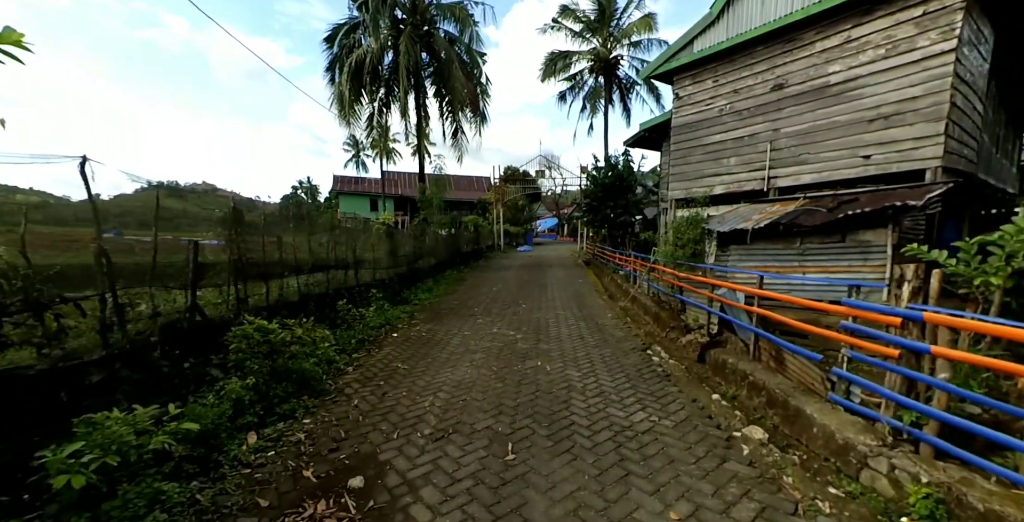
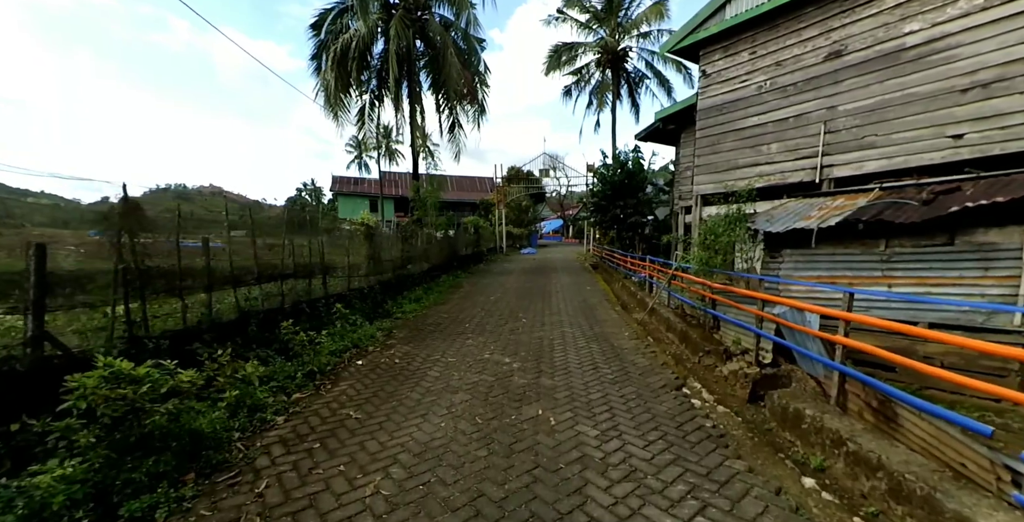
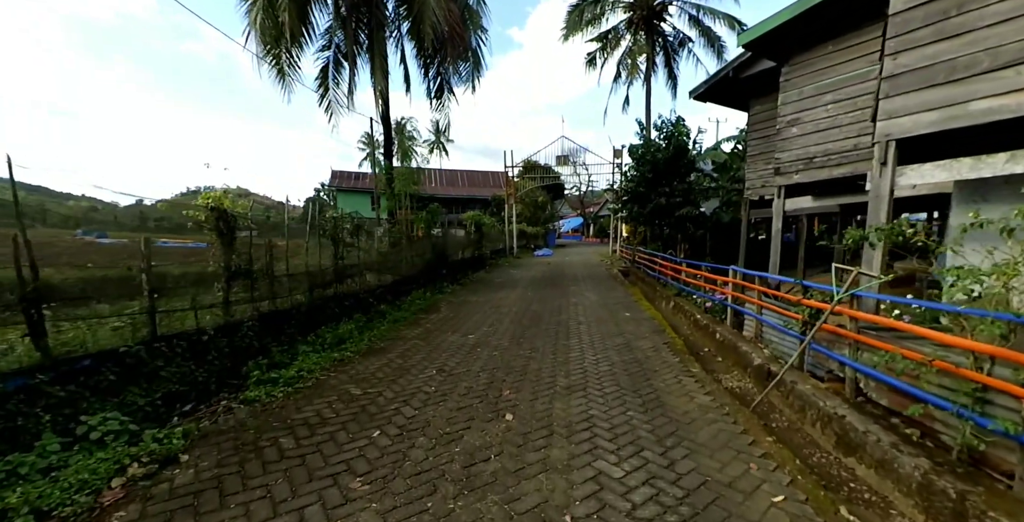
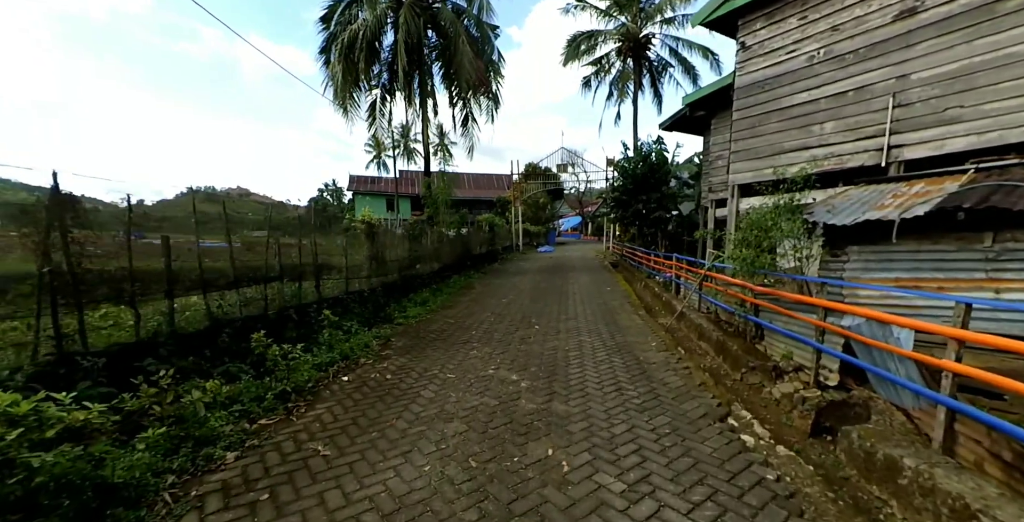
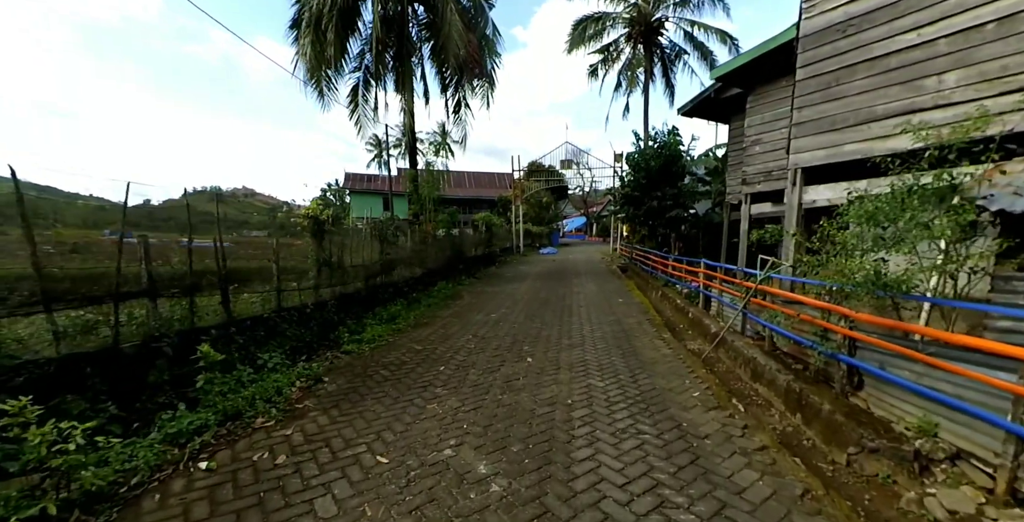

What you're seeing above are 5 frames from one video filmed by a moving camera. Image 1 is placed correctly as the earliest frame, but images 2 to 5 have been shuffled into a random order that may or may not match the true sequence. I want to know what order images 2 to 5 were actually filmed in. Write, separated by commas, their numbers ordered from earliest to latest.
2, 4, 5, 3
